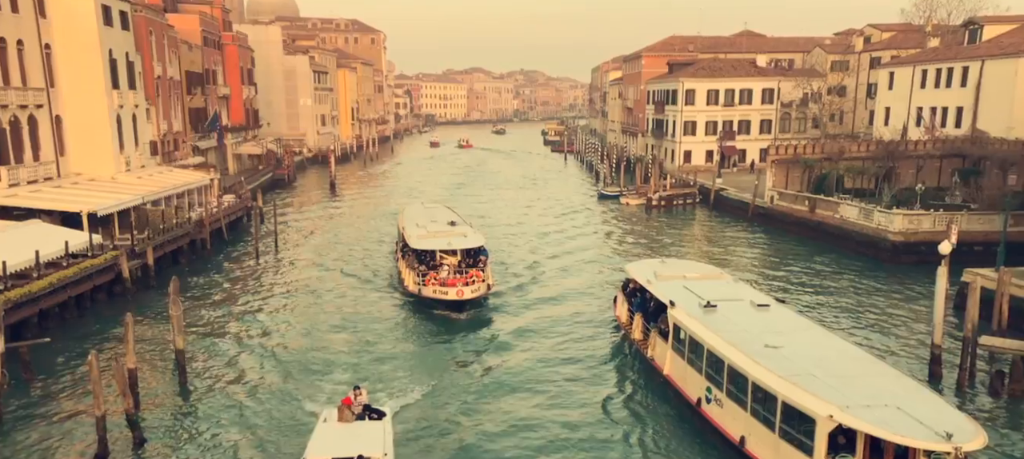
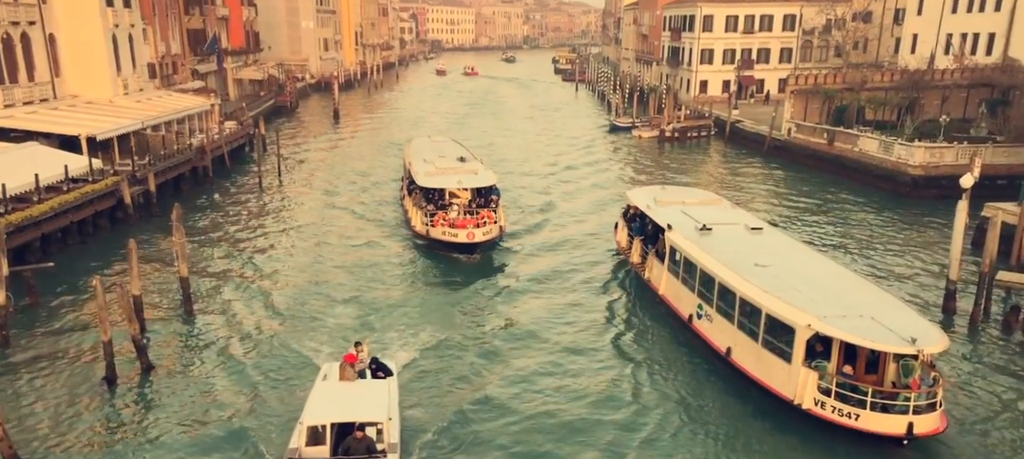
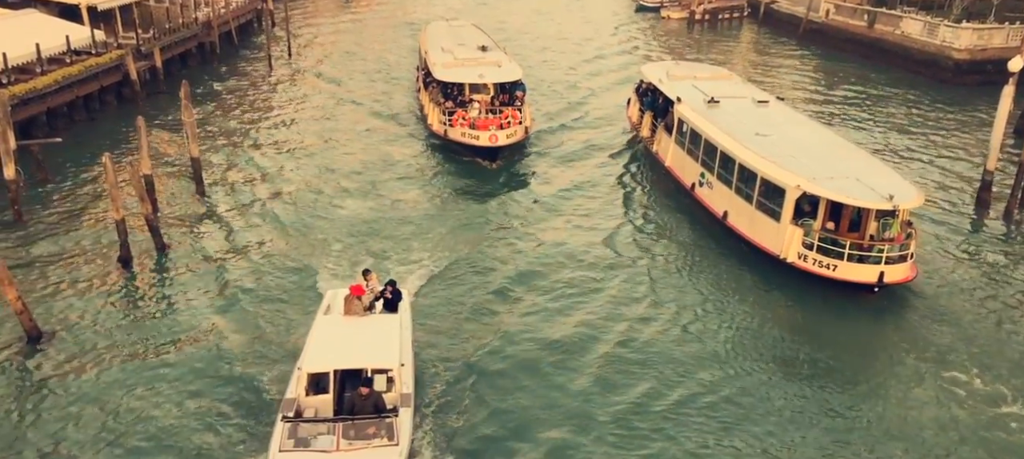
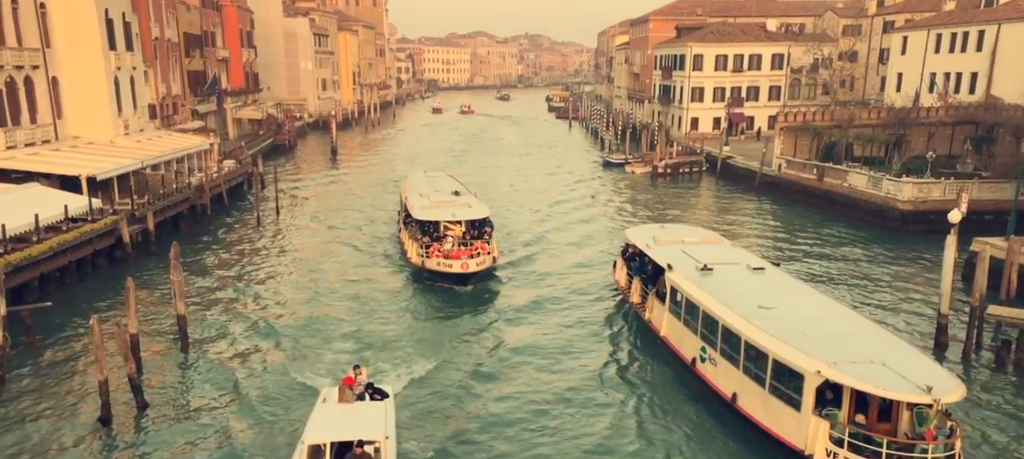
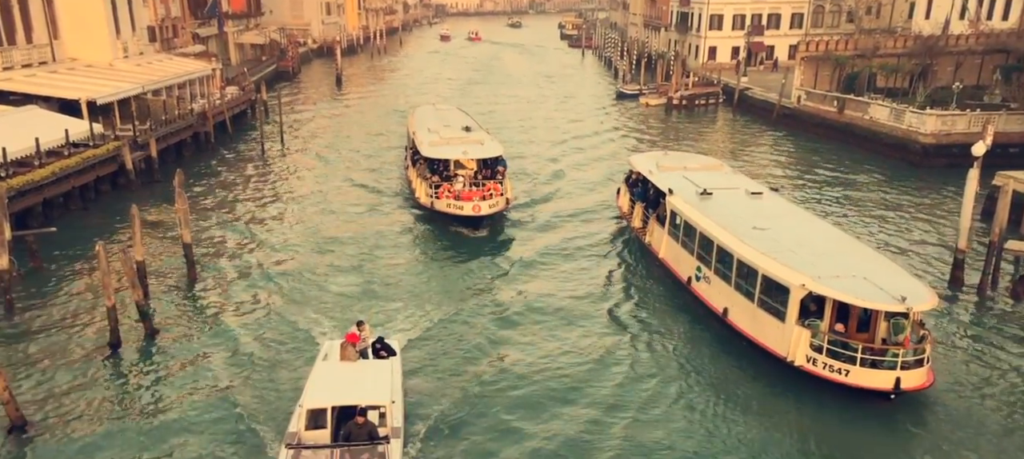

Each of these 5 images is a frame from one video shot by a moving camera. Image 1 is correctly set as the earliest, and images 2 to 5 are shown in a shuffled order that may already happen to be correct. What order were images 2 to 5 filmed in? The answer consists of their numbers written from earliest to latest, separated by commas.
4, 2, 5, 3
